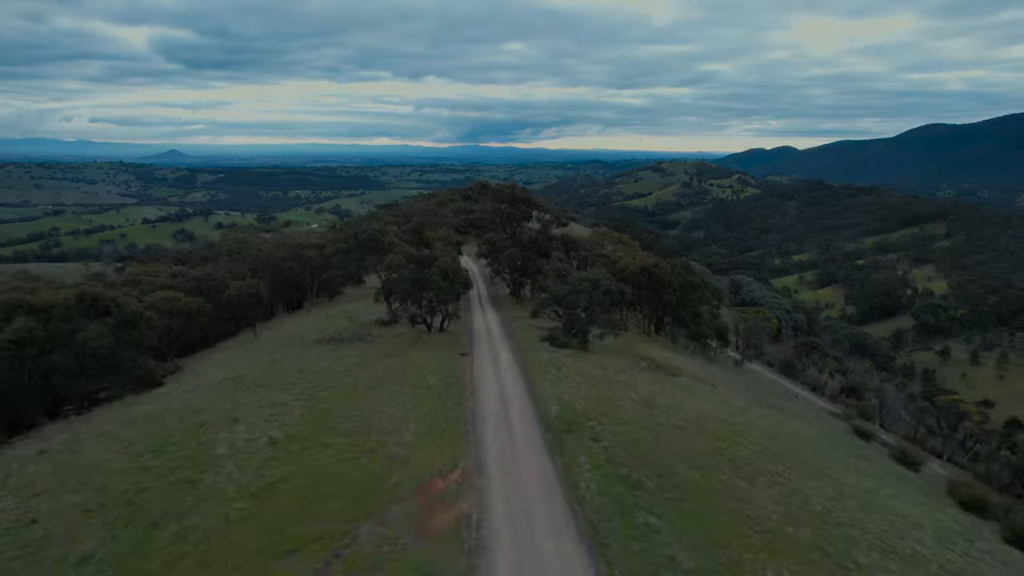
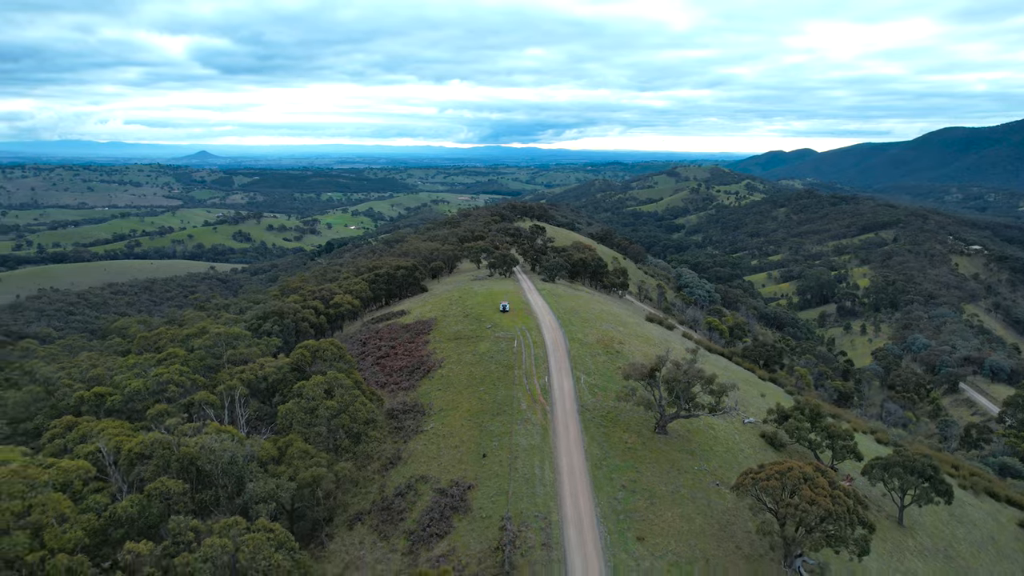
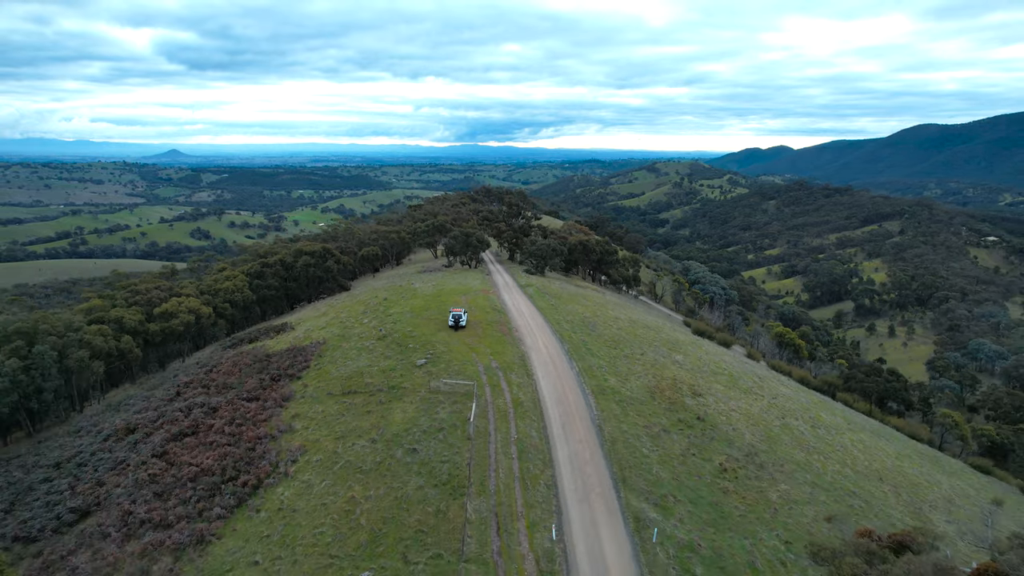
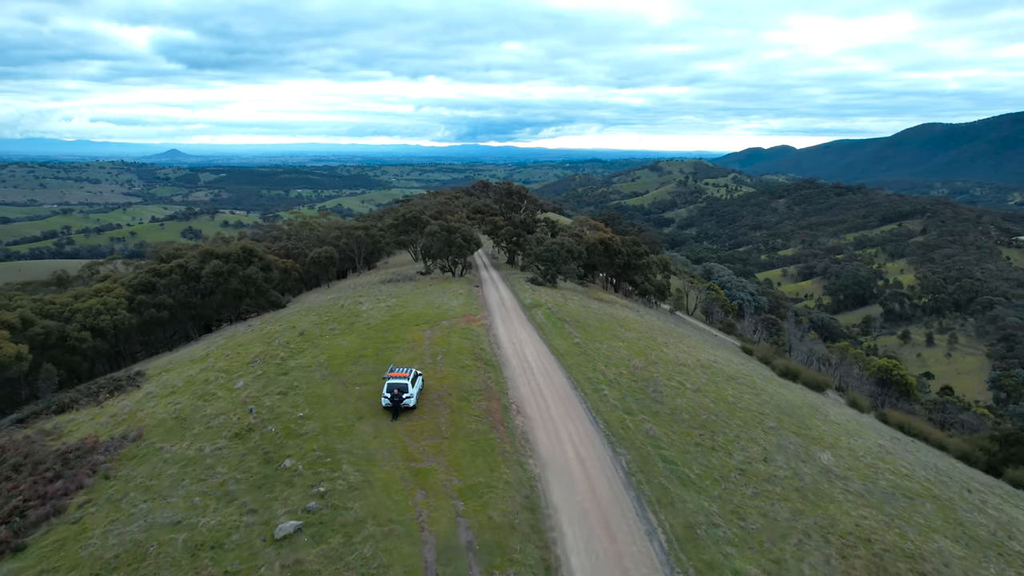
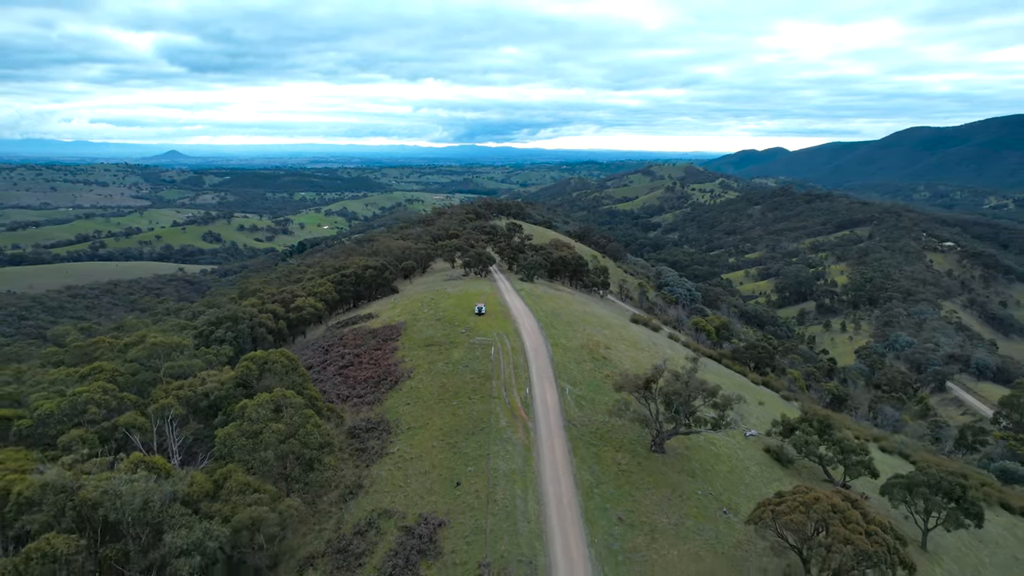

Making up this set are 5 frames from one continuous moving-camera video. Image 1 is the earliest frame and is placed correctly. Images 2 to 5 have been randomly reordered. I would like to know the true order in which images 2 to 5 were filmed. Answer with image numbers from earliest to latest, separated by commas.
4, 3, 5, 2
